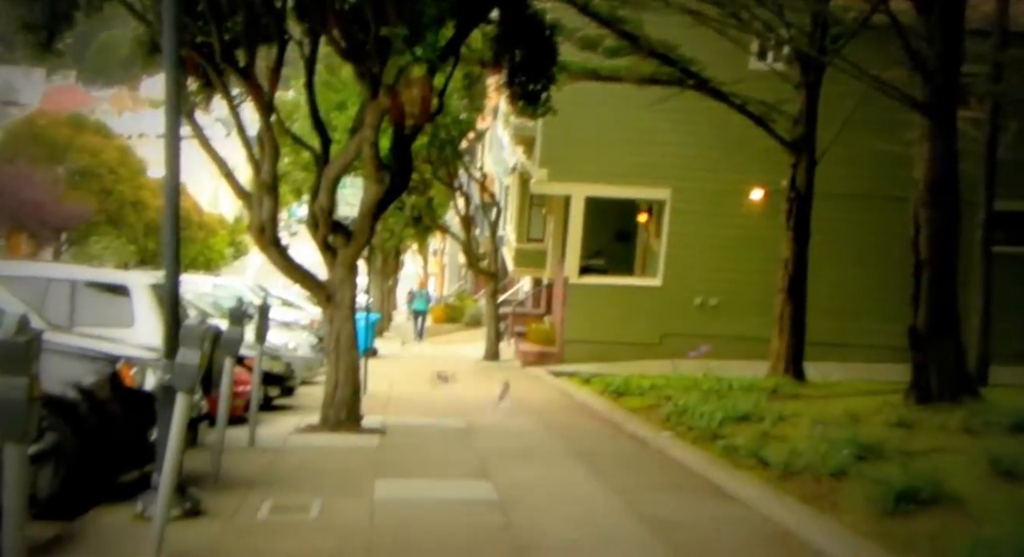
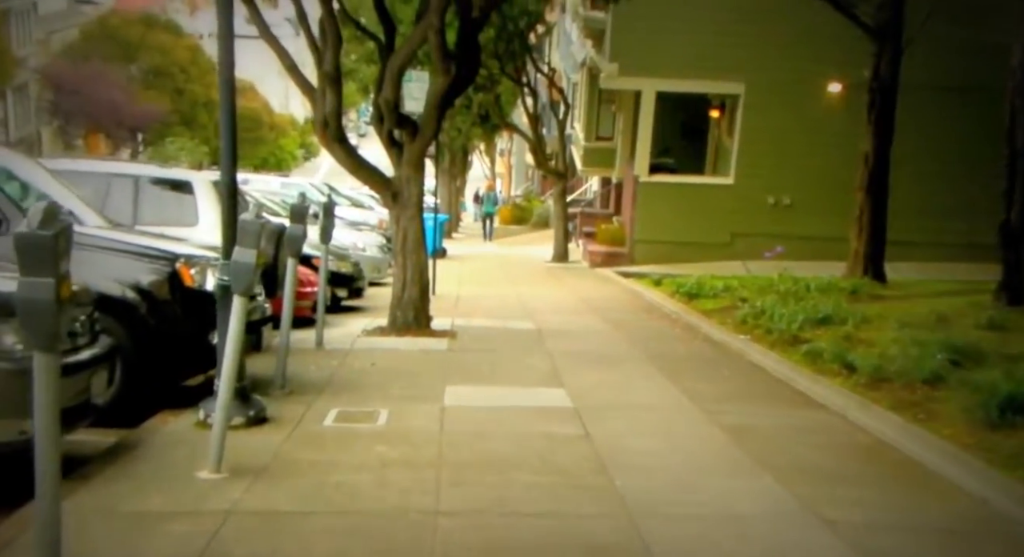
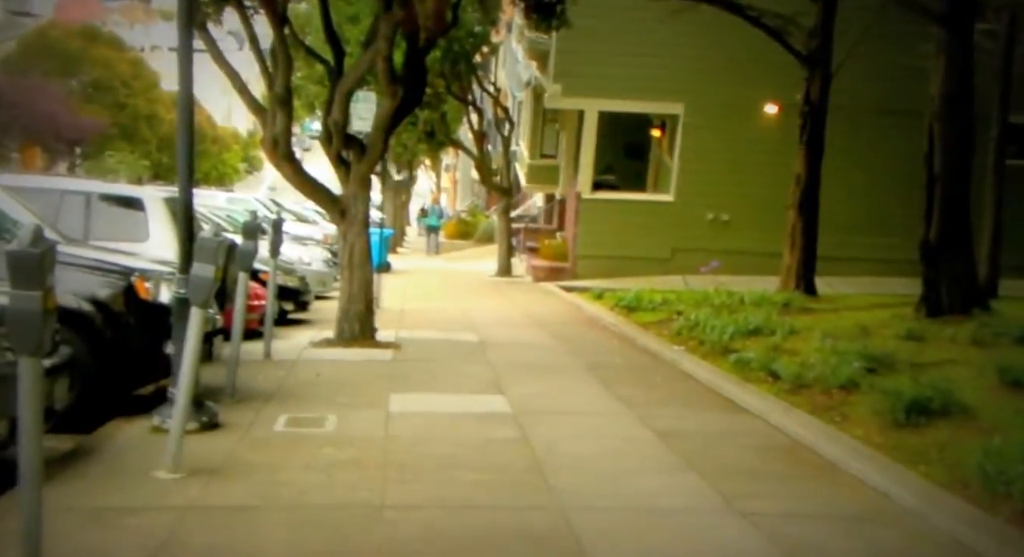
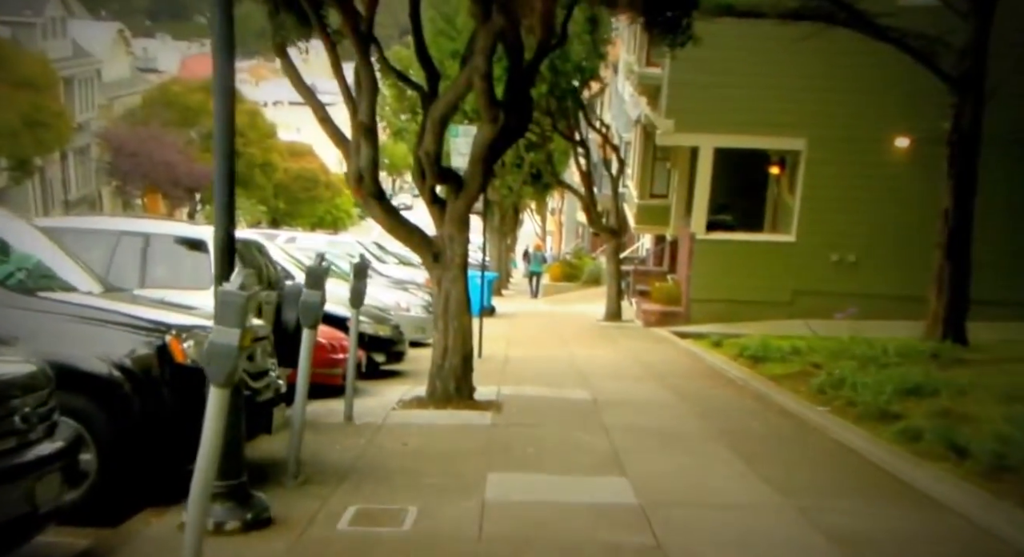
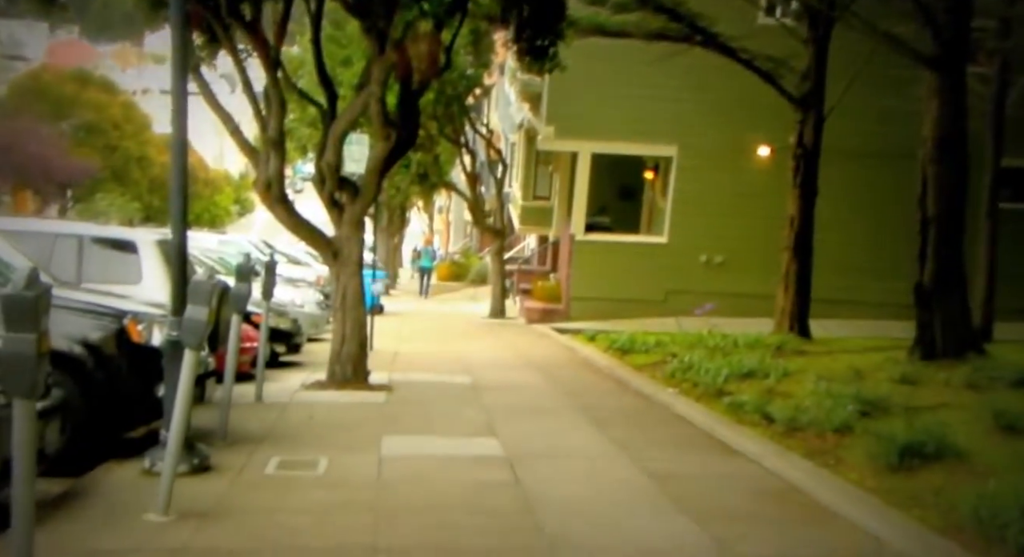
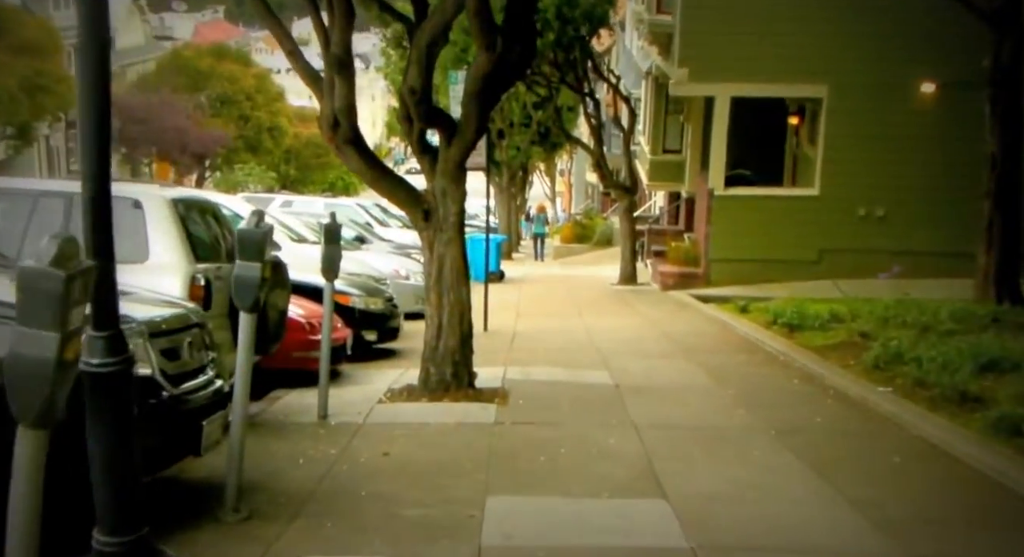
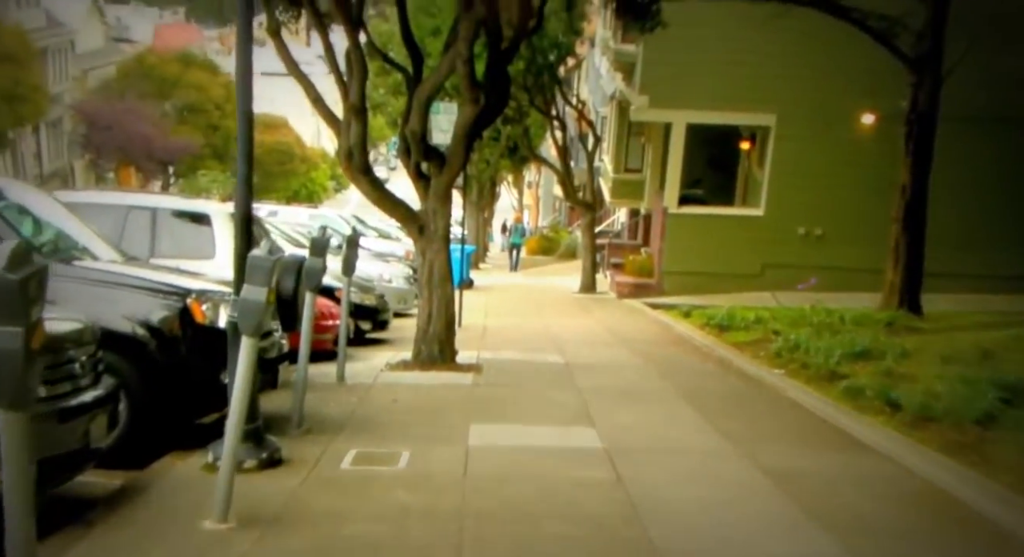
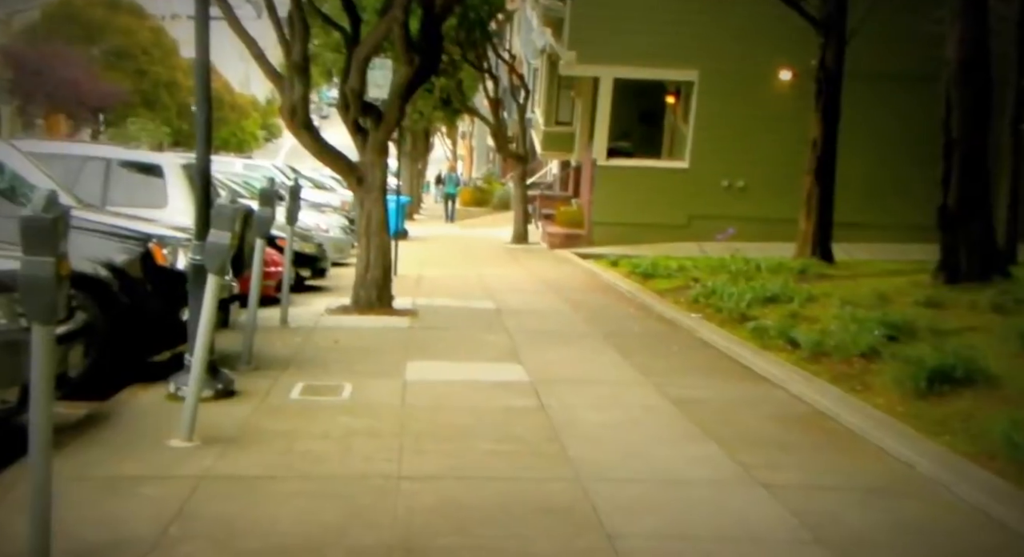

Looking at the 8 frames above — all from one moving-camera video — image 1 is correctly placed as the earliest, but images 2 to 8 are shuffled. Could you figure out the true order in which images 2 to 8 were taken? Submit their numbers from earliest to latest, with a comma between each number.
5, 3, 8, 2, 7, 4, 6
